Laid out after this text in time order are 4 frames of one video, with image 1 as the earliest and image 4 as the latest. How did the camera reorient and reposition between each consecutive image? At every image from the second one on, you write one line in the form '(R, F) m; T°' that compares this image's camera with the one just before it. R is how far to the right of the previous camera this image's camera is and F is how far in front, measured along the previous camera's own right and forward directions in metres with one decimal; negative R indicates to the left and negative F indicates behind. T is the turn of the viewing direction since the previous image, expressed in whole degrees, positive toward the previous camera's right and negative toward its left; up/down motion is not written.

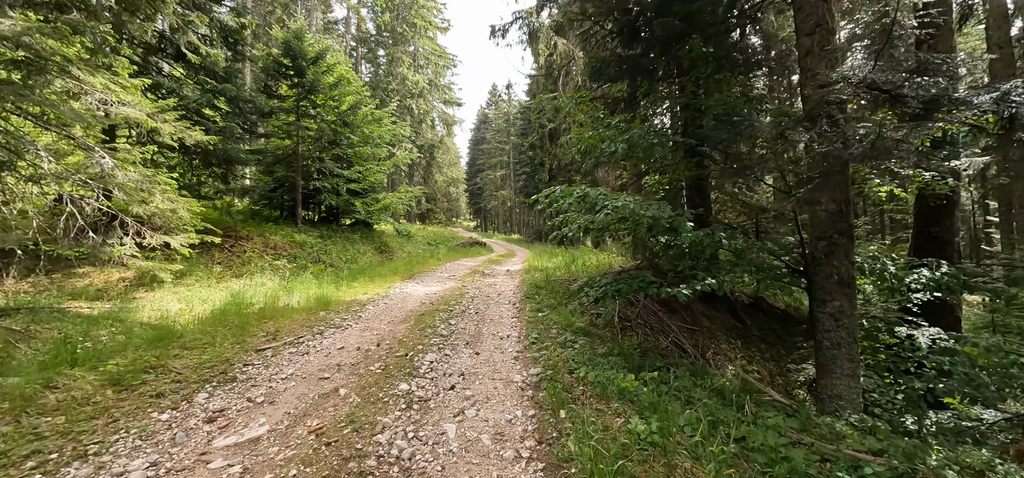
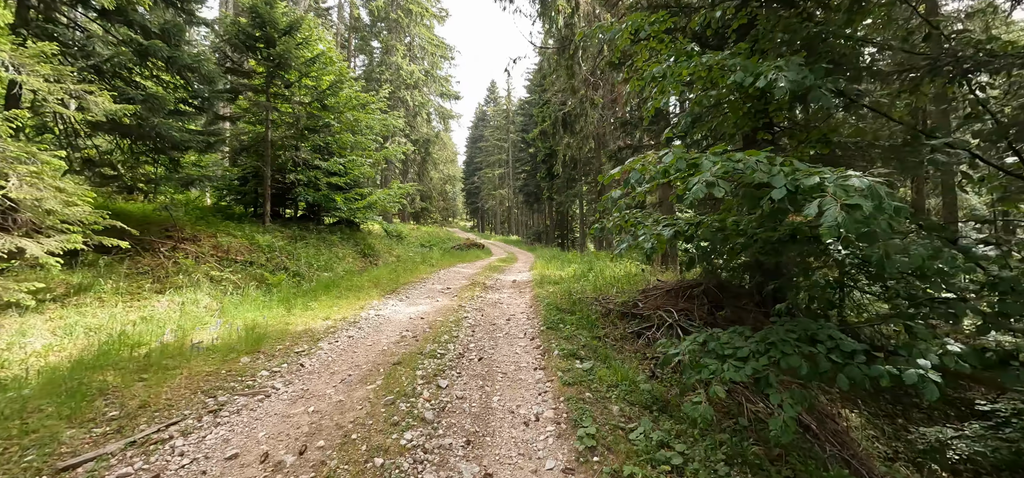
(-0.3, +2.4) m; +1°
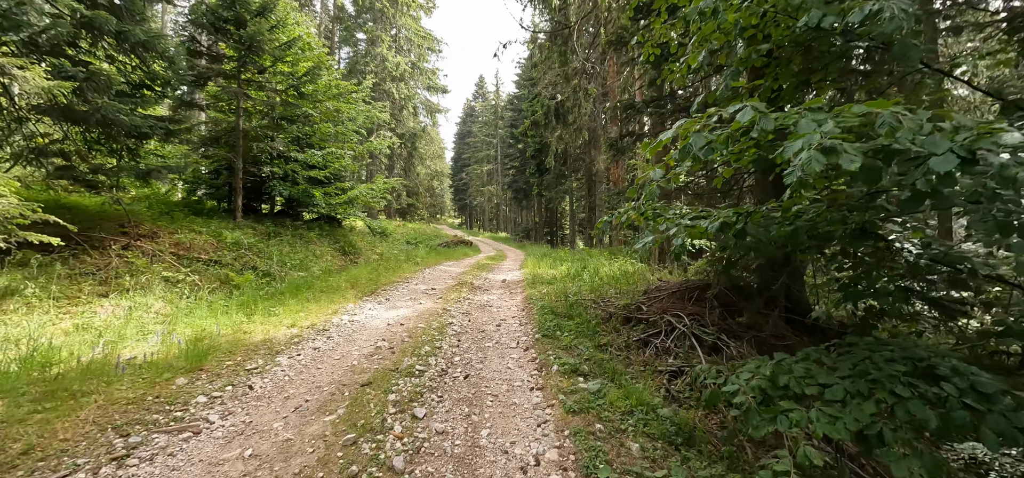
(0.0, +0.7) m; +2°
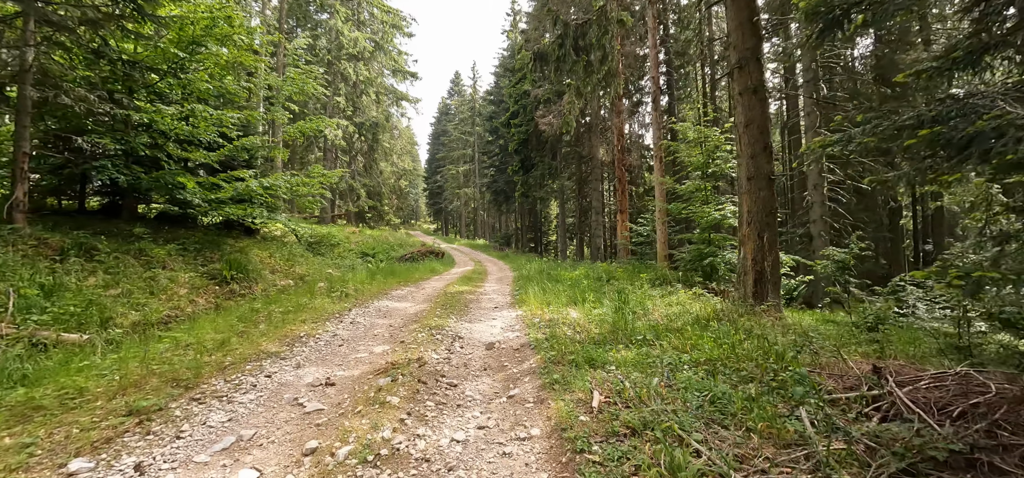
(-0.2, +5.1) m; +3°
